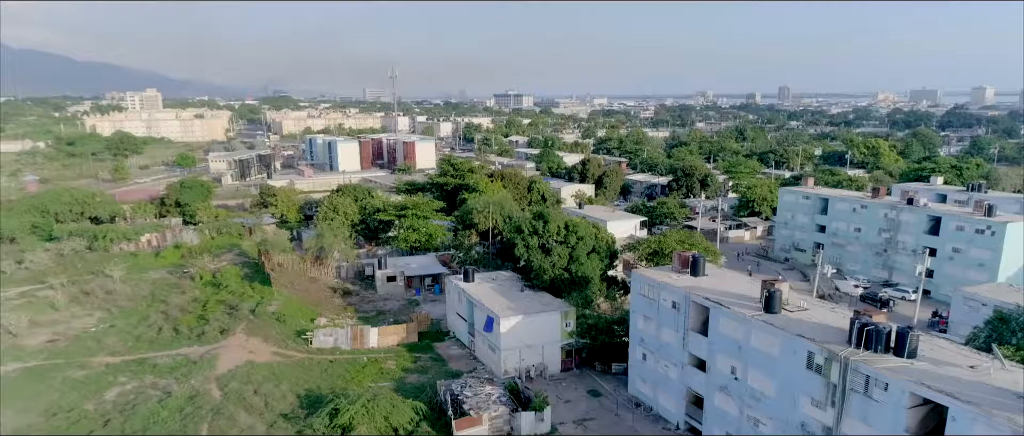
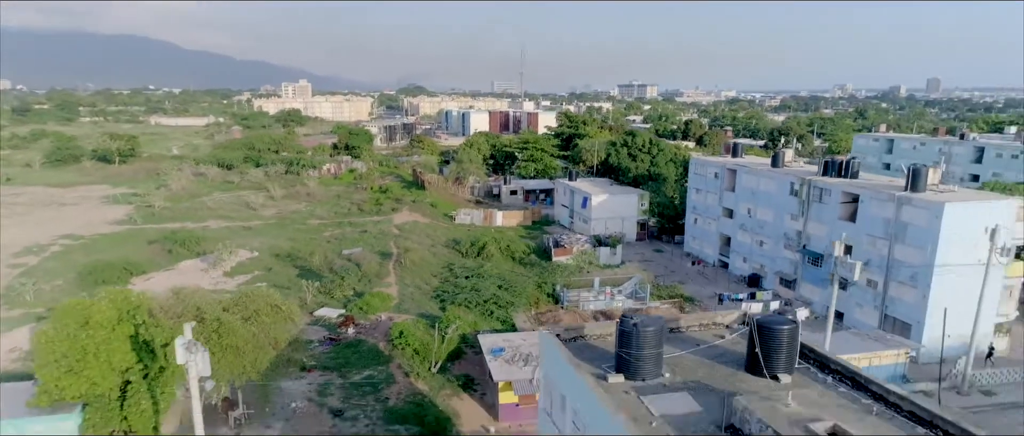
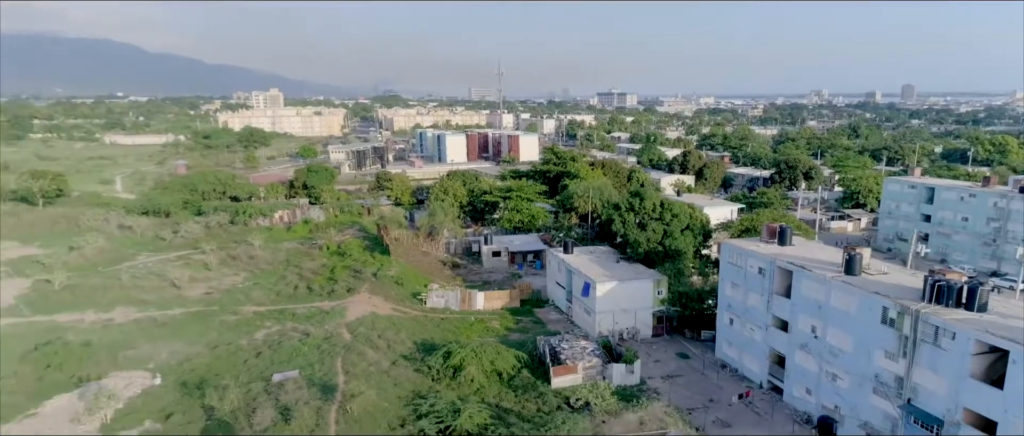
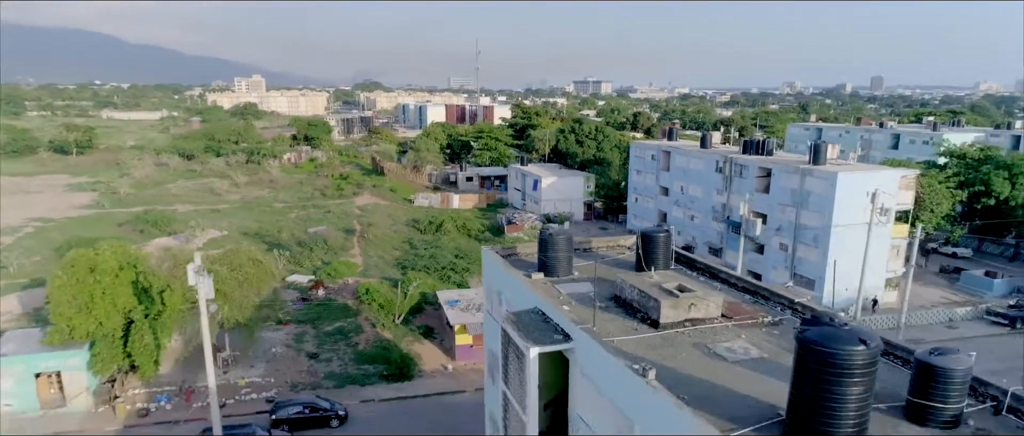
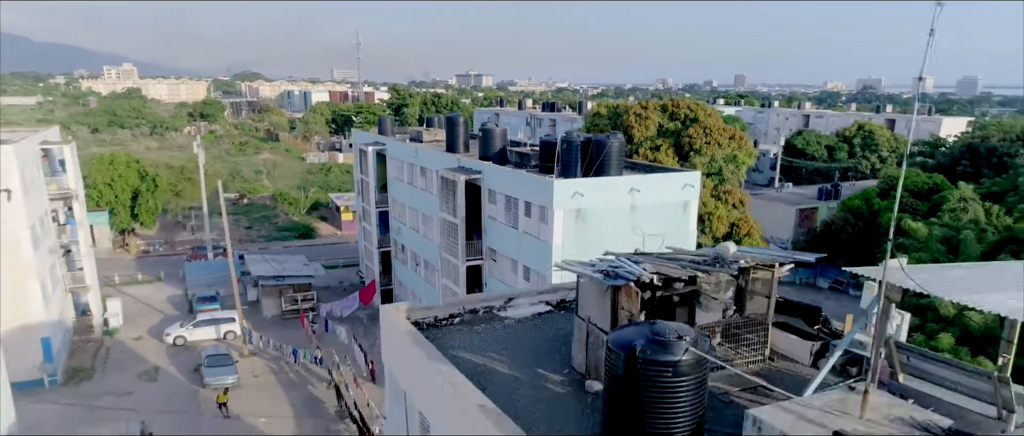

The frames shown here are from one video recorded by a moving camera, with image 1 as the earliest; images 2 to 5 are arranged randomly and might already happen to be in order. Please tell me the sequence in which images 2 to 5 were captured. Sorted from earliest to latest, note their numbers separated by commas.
3, 2, 4, 5
